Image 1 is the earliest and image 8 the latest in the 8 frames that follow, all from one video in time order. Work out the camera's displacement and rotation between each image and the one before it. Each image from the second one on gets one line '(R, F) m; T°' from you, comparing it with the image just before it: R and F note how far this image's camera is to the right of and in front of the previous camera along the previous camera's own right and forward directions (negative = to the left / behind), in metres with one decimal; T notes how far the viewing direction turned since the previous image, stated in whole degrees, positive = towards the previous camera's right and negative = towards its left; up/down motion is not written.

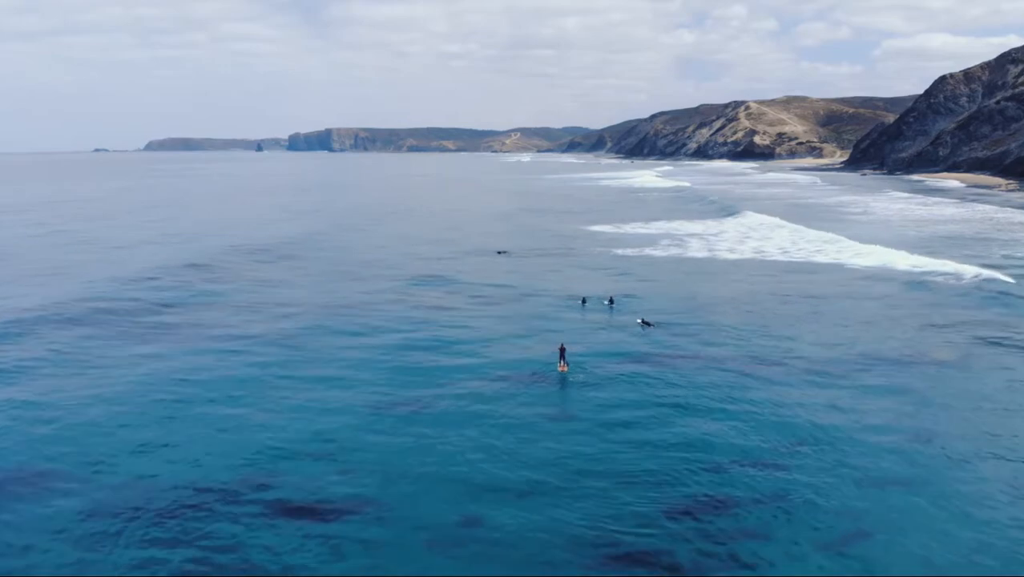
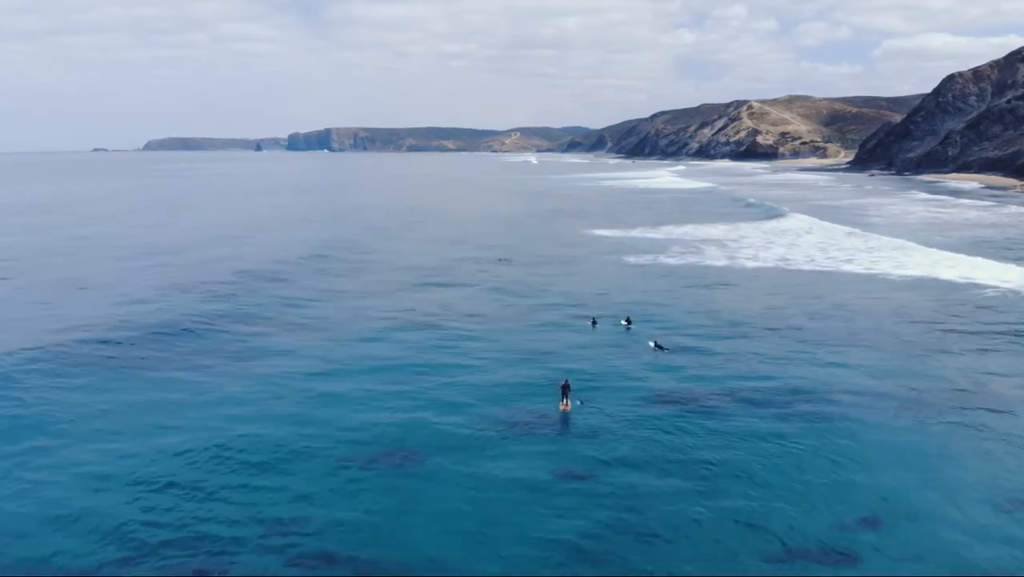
(-0.1, +2.6) m; 0°
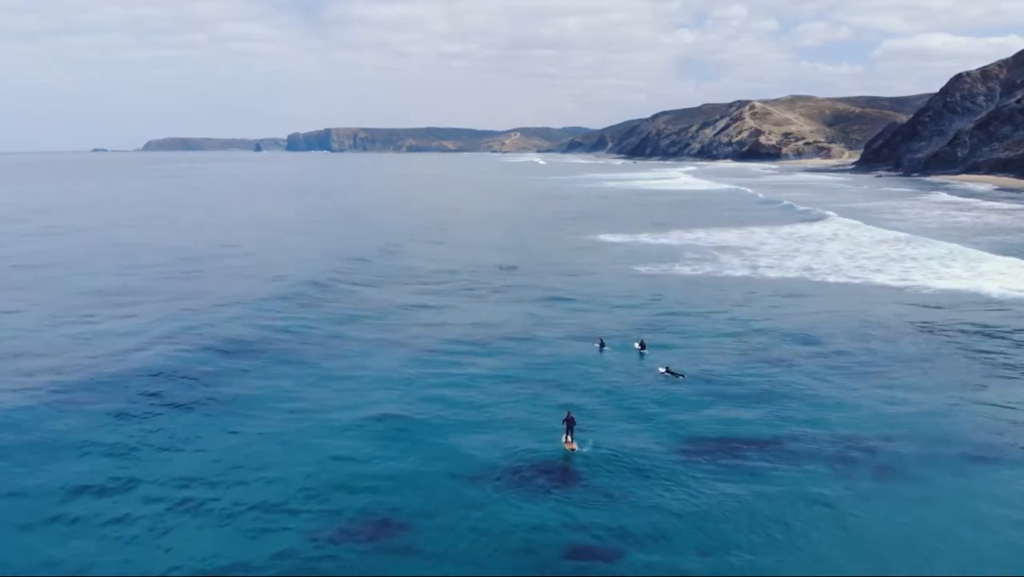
(-0.2, +2.1) m; 0°
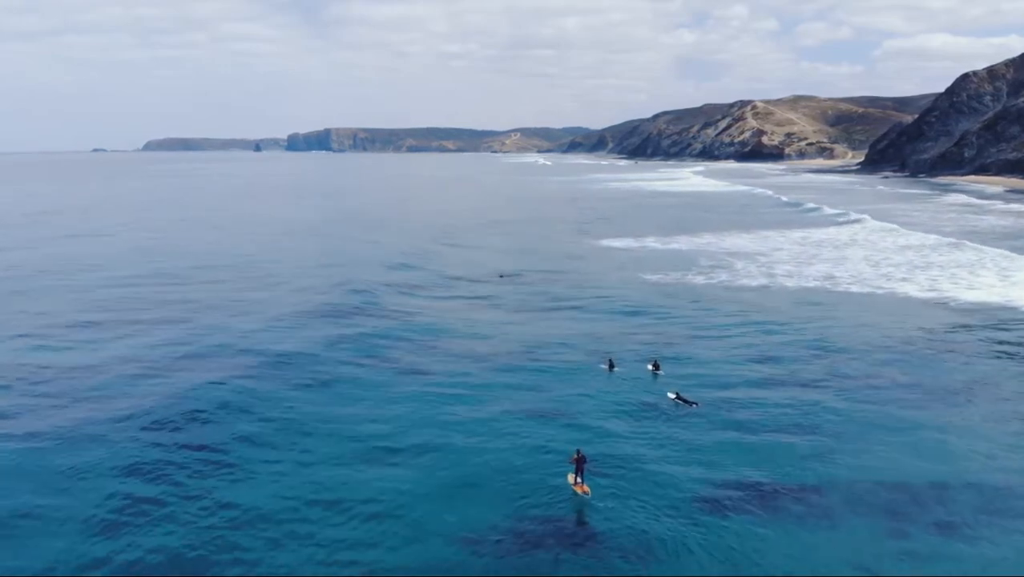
(-0.1, +1.5) m; 0°
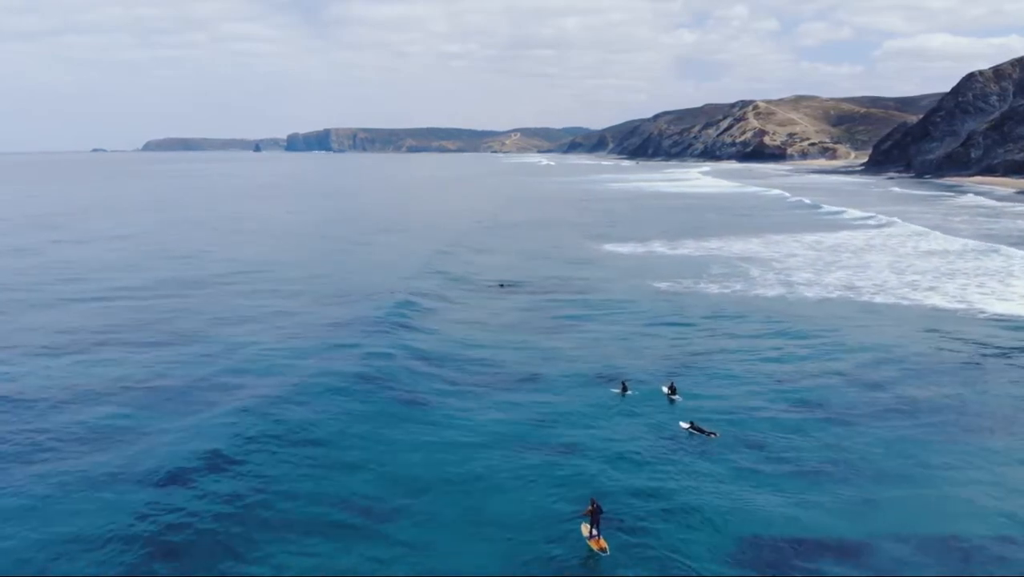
(-0.1, +1.6) m; 0°
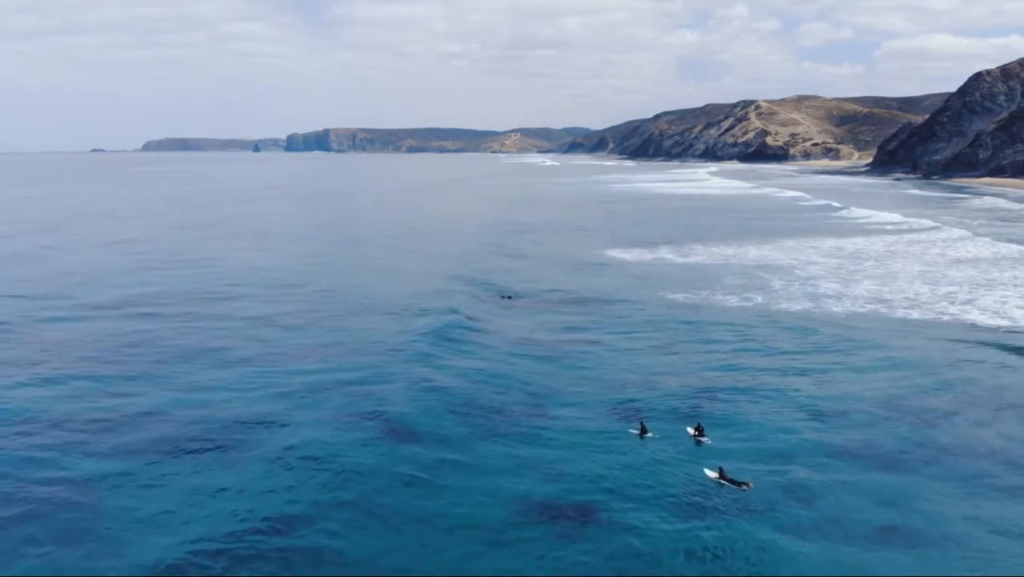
(0.0, +2.0) m; 0°
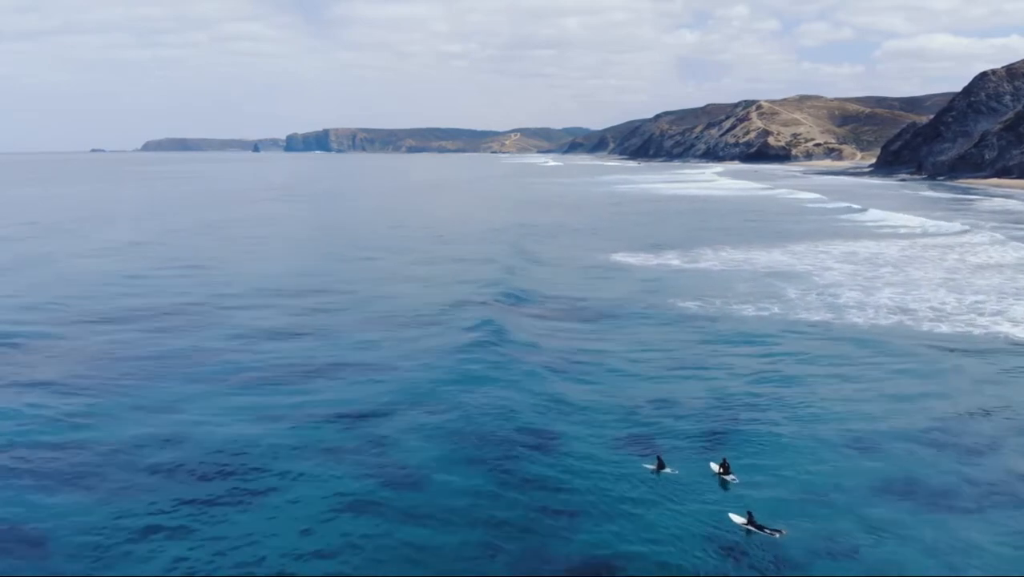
(-0.1, +1.3) m; 0°
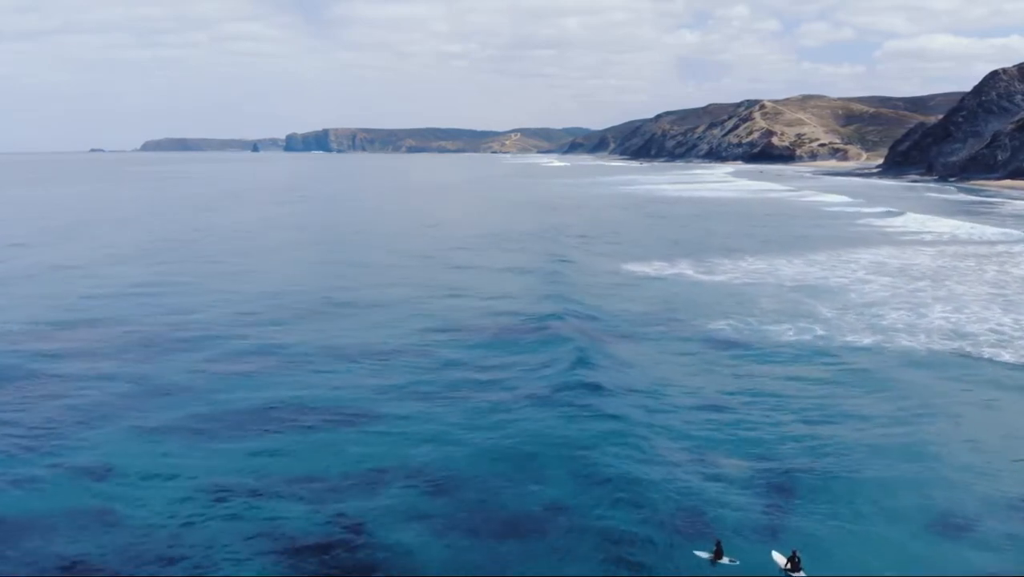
(-0.2, +2.4) m; 0°
